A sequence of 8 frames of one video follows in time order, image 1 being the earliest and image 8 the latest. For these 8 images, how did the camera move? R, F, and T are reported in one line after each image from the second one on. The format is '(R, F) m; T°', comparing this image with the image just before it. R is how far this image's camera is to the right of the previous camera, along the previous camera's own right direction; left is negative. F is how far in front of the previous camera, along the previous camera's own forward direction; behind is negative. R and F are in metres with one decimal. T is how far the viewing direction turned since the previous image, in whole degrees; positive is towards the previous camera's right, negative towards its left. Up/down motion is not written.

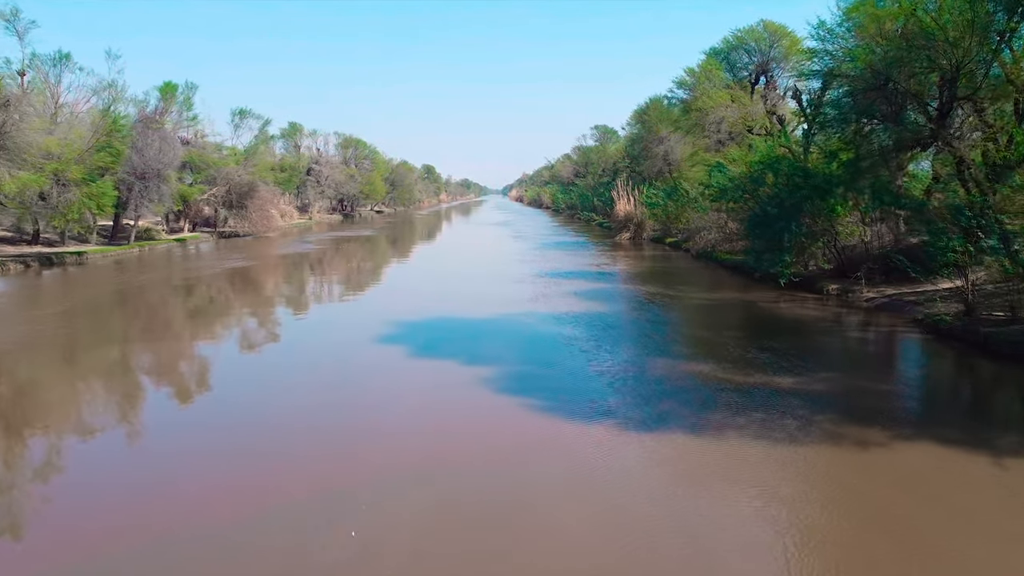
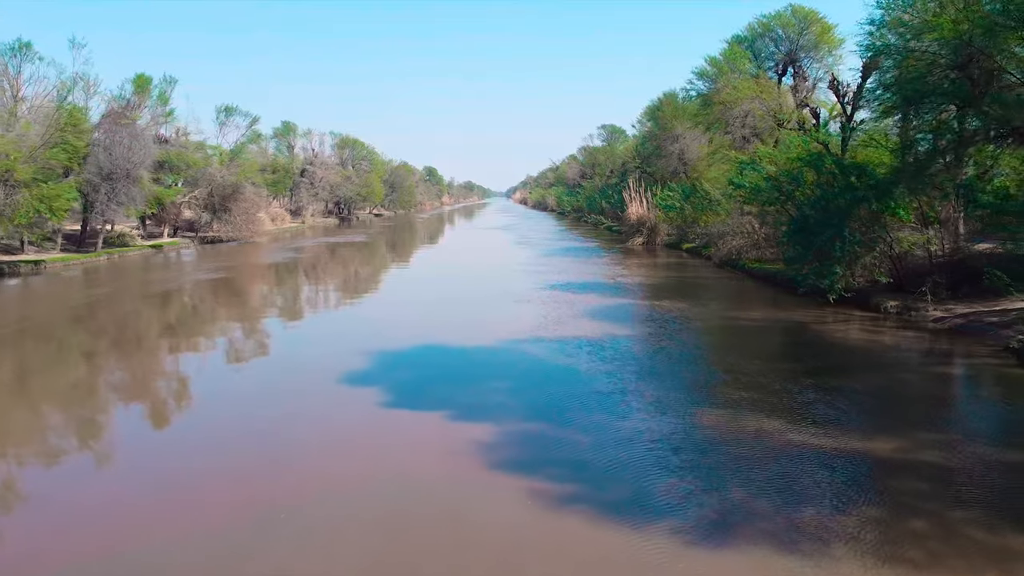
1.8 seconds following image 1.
(0.0, +2.2) m; 0°
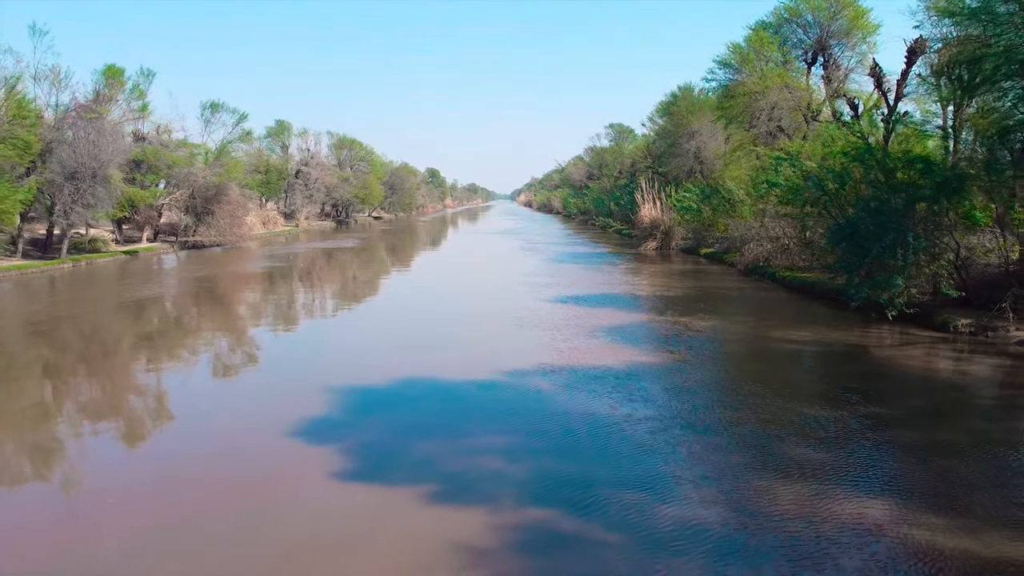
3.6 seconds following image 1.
(0.0, +2.0) m; 0°
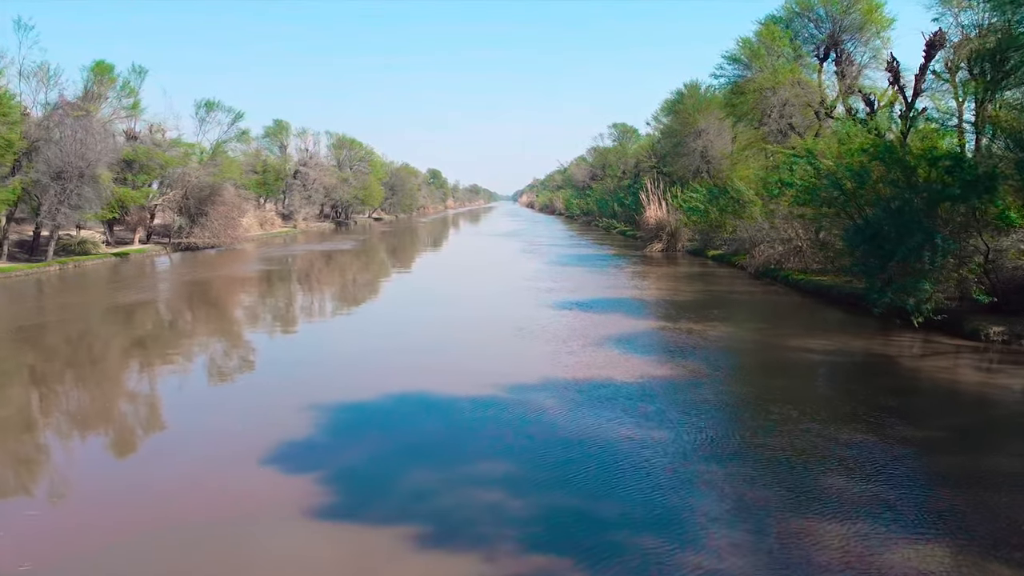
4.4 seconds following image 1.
(0.0, +0.7) m; 0°
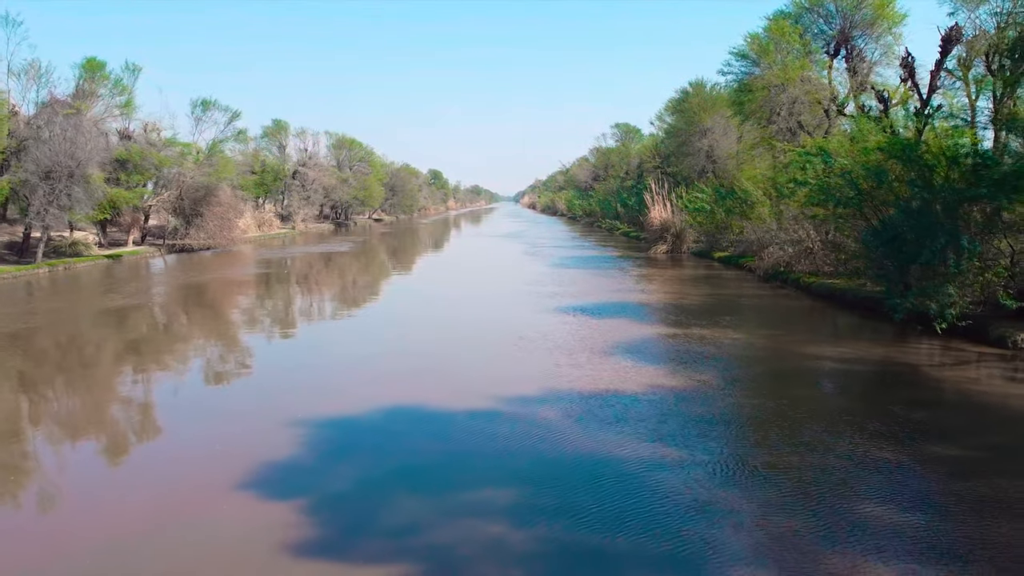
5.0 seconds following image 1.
(0.0, +0.5) m; 0°
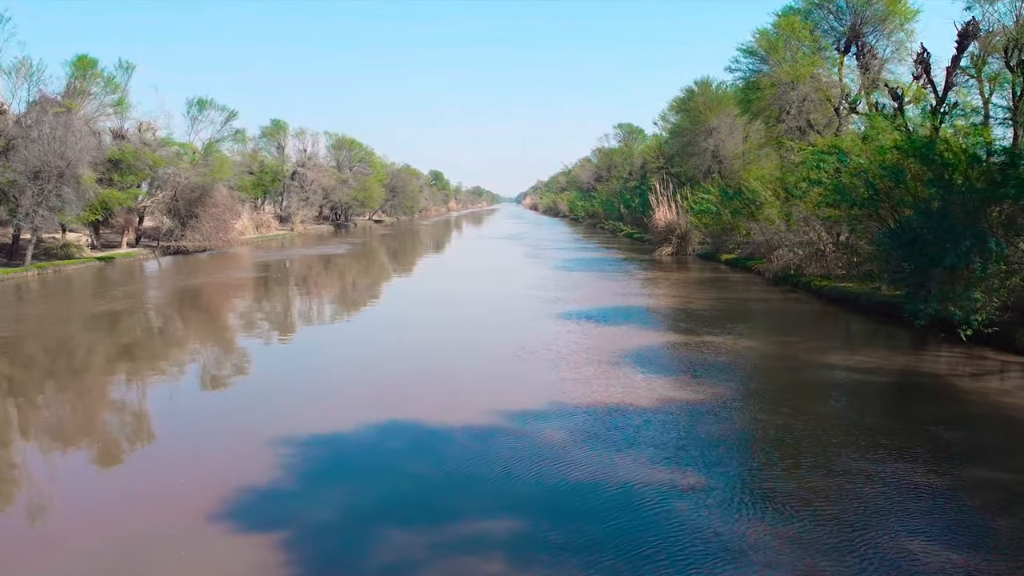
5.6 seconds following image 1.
(0.0, +0.5) m; 0°
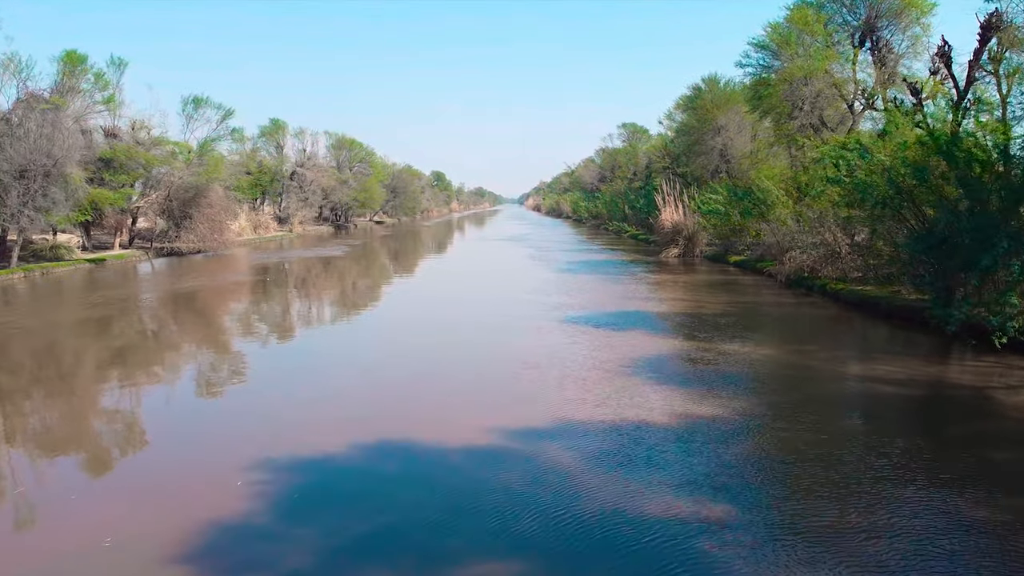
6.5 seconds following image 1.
(0.0, +0.7) m; 0°
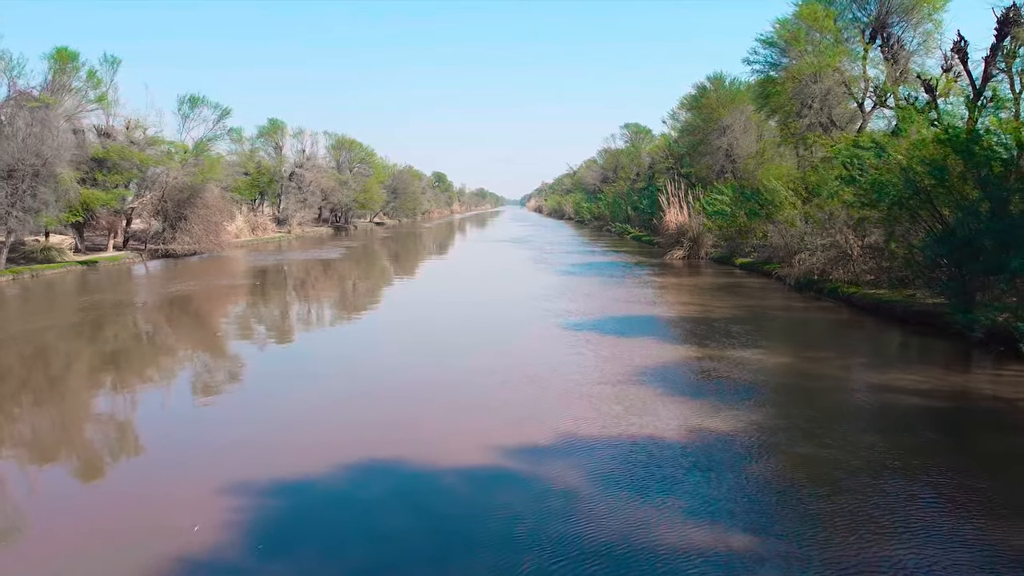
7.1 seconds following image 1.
(0.0, +0.5) m; 0°
